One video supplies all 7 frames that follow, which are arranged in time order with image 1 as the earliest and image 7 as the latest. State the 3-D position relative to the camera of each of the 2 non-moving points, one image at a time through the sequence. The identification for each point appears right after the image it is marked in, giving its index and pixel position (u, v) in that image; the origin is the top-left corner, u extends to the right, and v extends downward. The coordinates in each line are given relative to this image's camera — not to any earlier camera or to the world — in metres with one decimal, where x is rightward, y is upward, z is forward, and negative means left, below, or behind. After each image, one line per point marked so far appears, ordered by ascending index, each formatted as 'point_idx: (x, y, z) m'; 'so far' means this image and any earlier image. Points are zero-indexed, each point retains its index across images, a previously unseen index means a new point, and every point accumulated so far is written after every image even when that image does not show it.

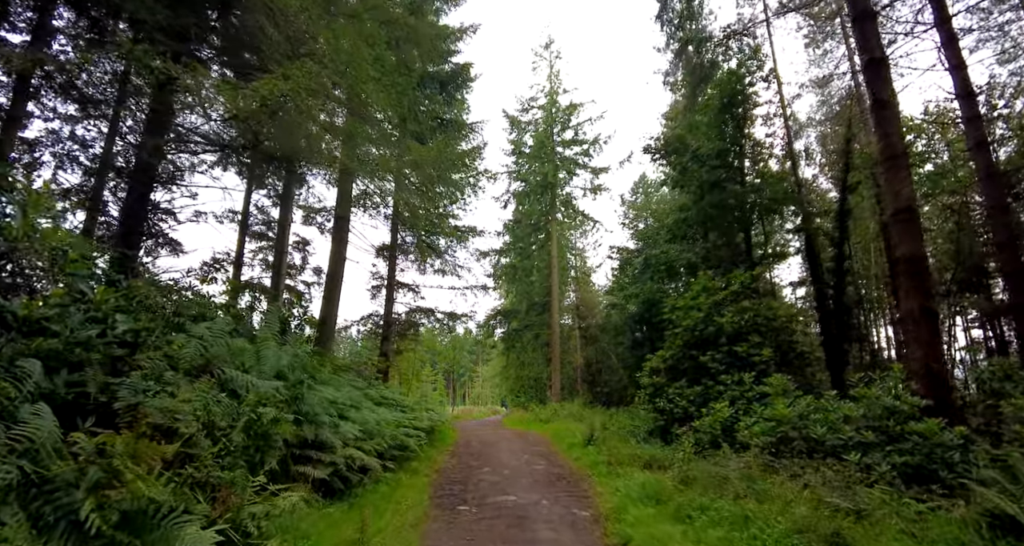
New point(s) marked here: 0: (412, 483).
0: (-1.5, -3.2, +7.9) m
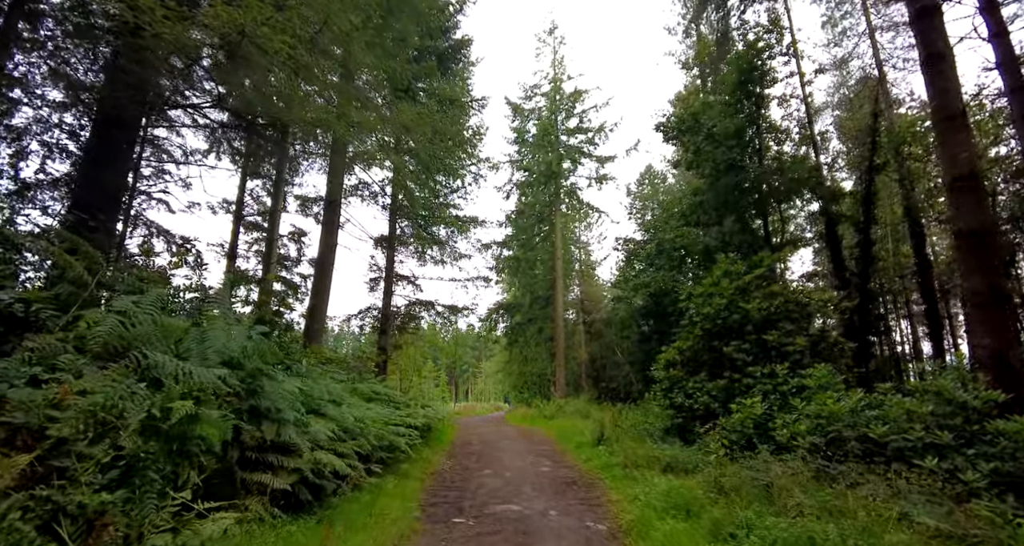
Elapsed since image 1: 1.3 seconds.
0: (-1.5, -2.9, +6.9) m
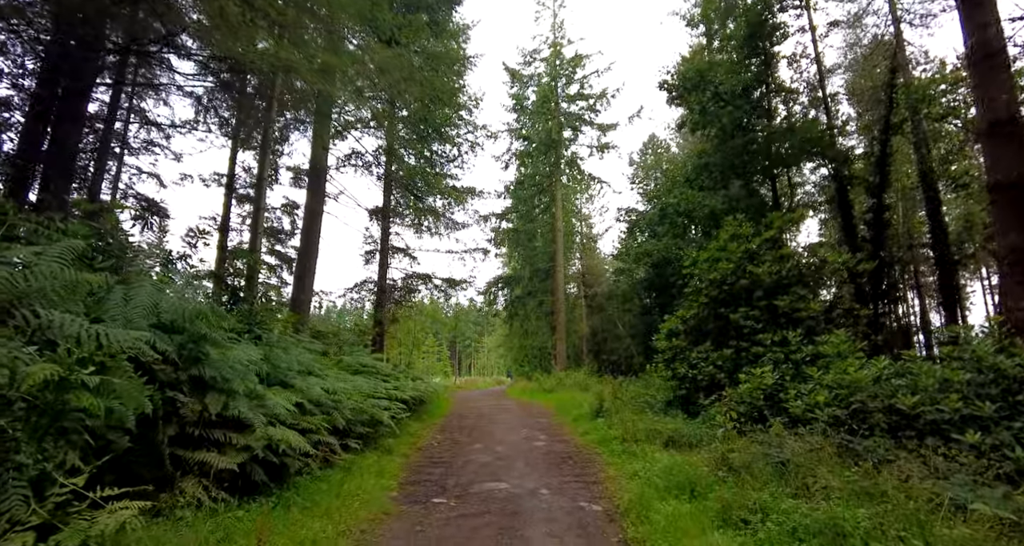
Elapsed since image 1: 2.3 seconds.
0: (-1.6, -2.4, +6.4) m
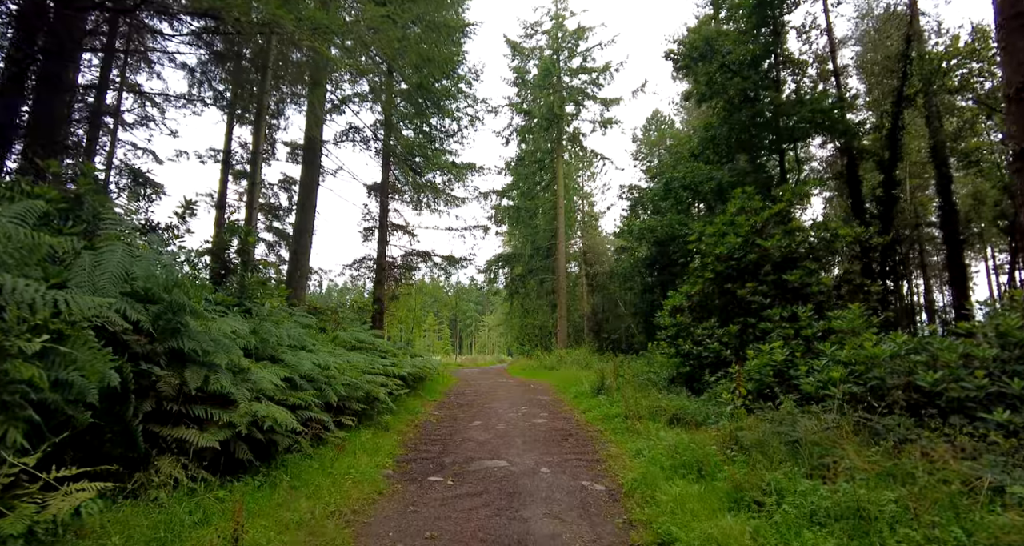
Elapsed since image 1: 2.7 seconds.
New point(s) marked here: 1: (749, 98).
0: (-1.6, -2.1, +6.2) m
1: (+6.9, +5.1, +15.0) m
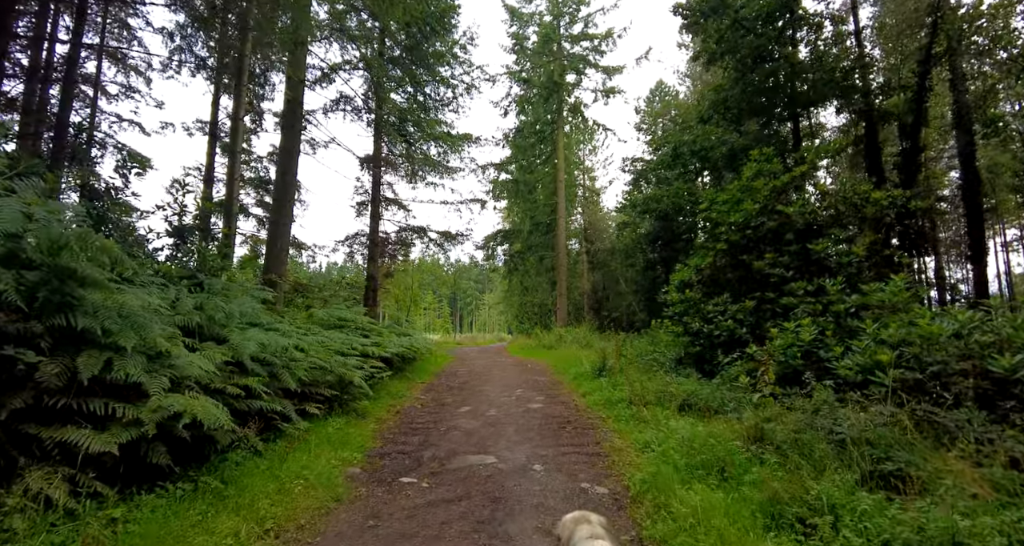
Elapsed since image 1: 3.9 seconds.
0: (-1.7, -1.7, +5.4) m
1: (+6.8, +5.8, +13.9) m
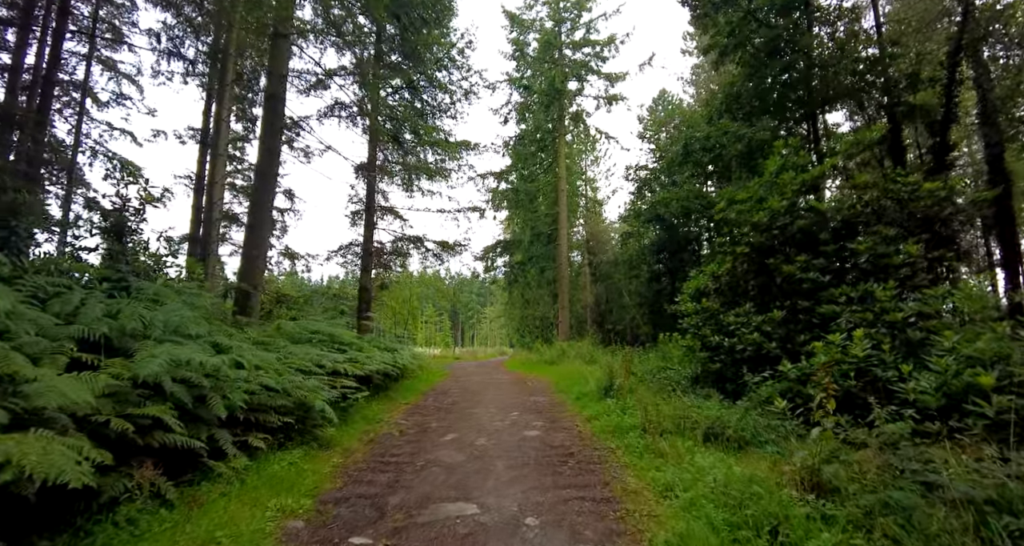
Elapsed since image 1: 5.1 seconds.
0: (-1.8, -1.7, +4.4) m
1: (+6.7, +5.6, +13.0) m
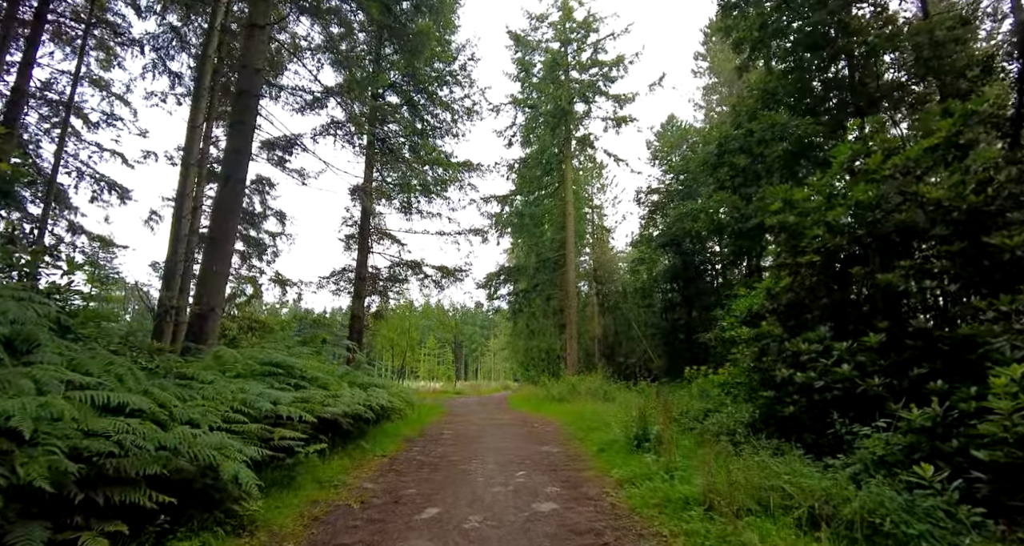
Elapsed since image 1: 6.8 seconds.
0: (-1.8, -1.7, +2.6) m
1: (+6.8, +5.1, +11.6) m
